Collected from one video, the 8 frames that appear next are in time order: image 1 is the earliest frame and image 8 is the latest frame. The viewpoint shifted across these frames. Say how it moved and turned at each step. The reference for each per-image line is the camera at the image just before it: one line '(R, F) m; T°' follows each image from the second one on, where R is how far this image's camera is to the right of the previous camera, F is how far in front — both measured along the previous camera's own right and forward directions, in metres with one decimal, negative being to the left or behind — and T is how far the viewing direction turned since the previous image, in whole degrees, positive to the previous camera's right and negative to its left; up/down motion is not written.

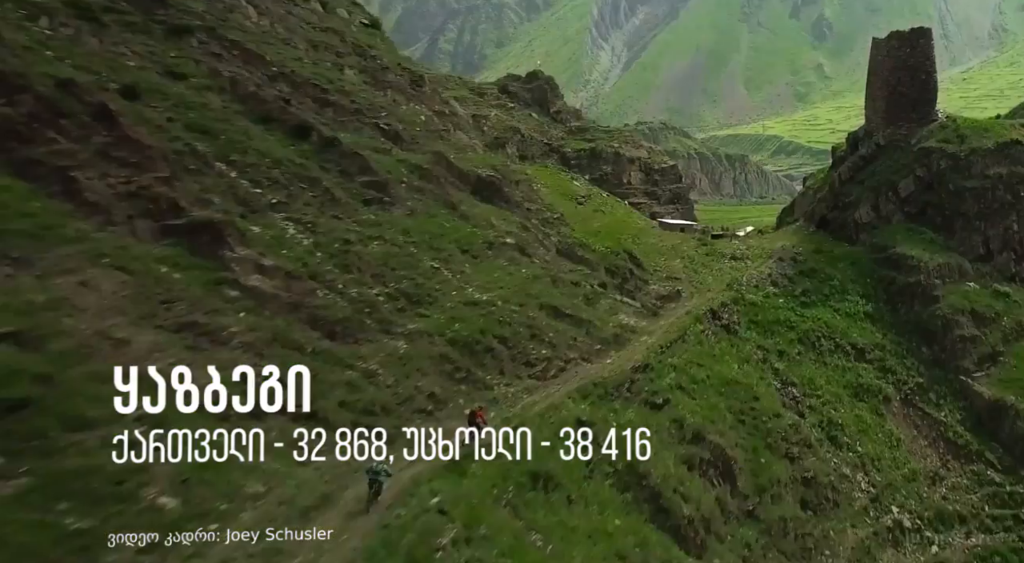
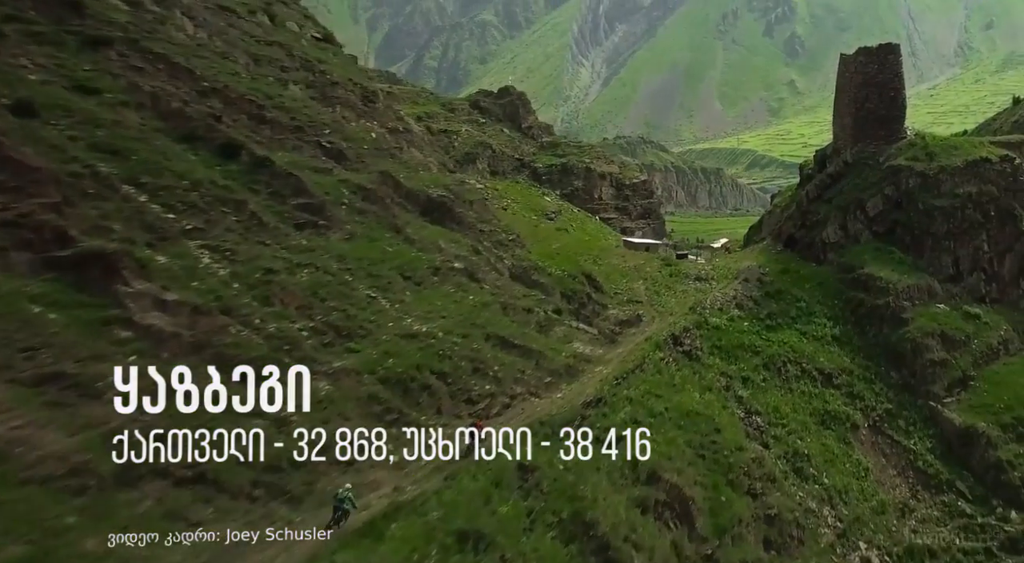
(+1.4, +1.6) m; +2°
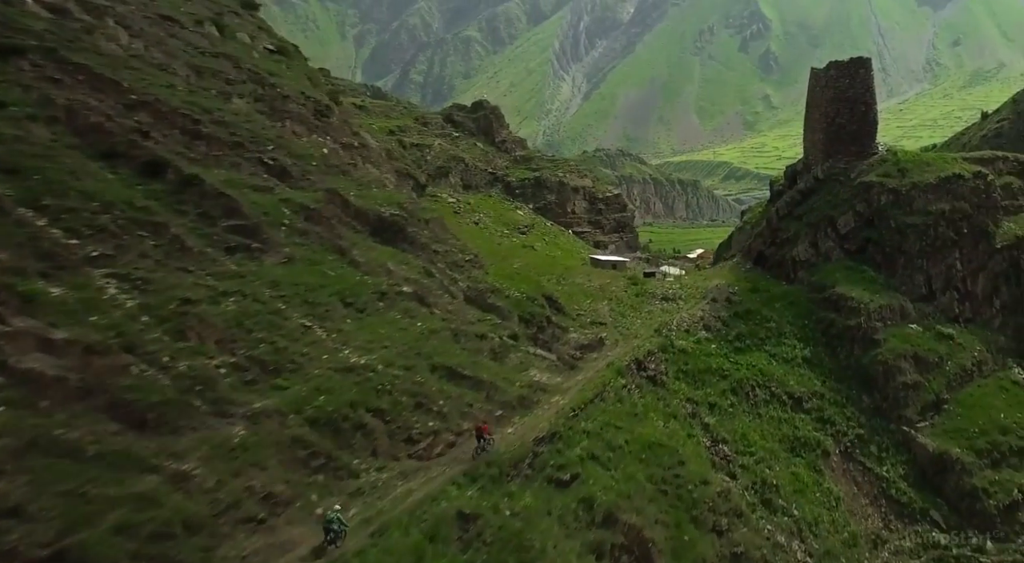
(+1.2, +1.6) m; +2°
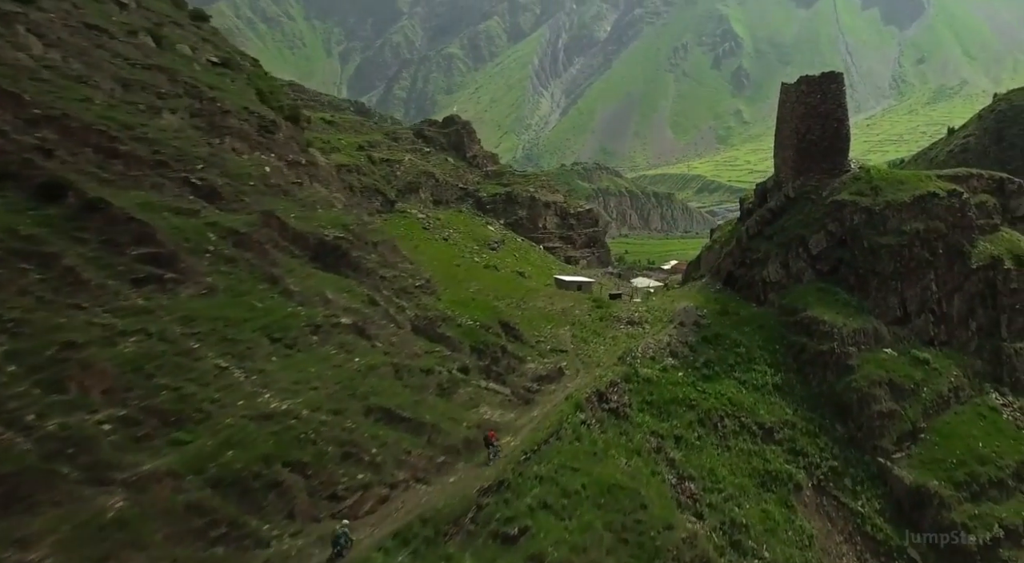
(+1.2, +2.1) m; +2°
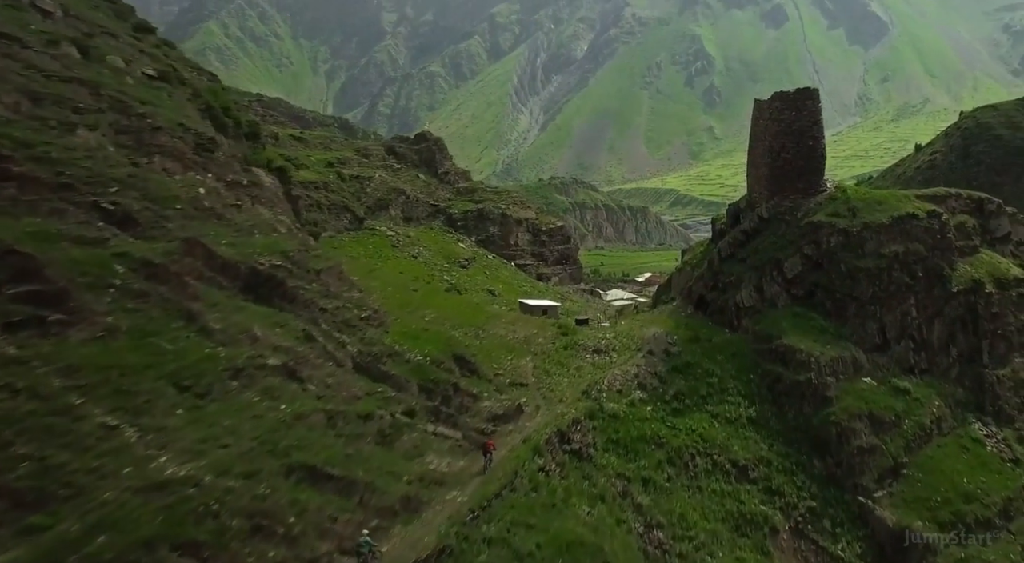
(+1.1, +2.4) m; +2°
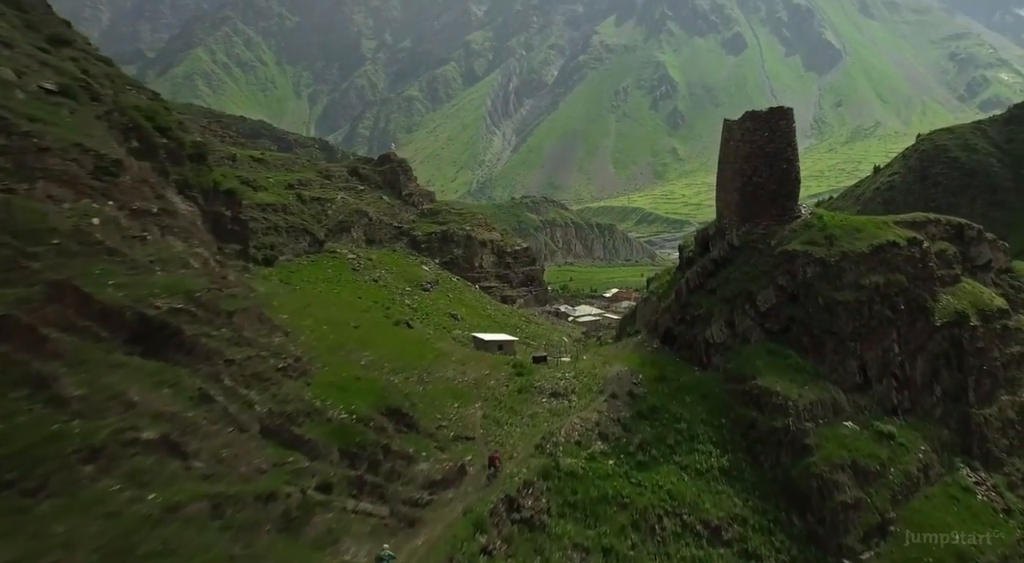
(+1.2, +3.6) m; +3°
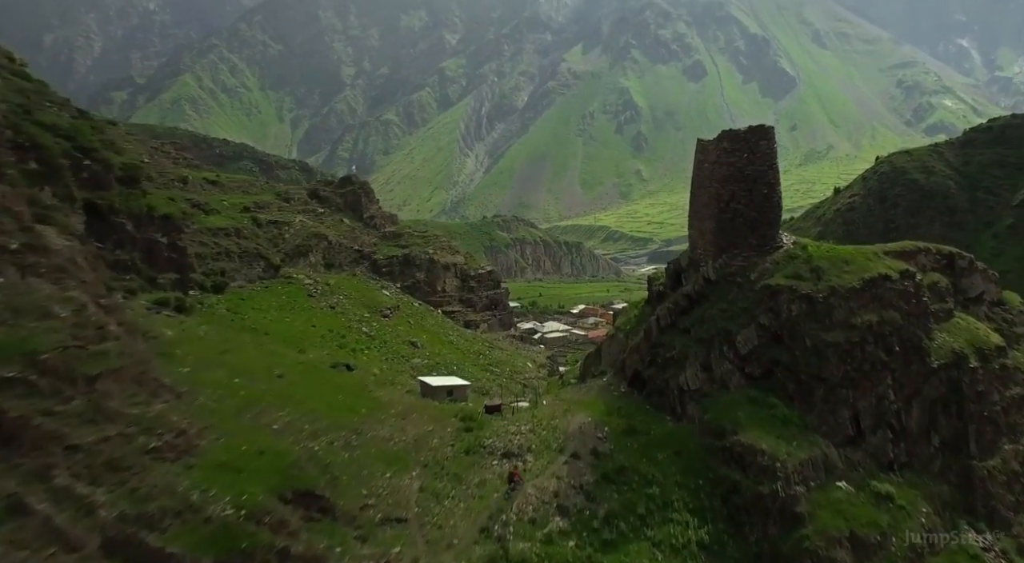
(+1.1, +4.6) m; +3°
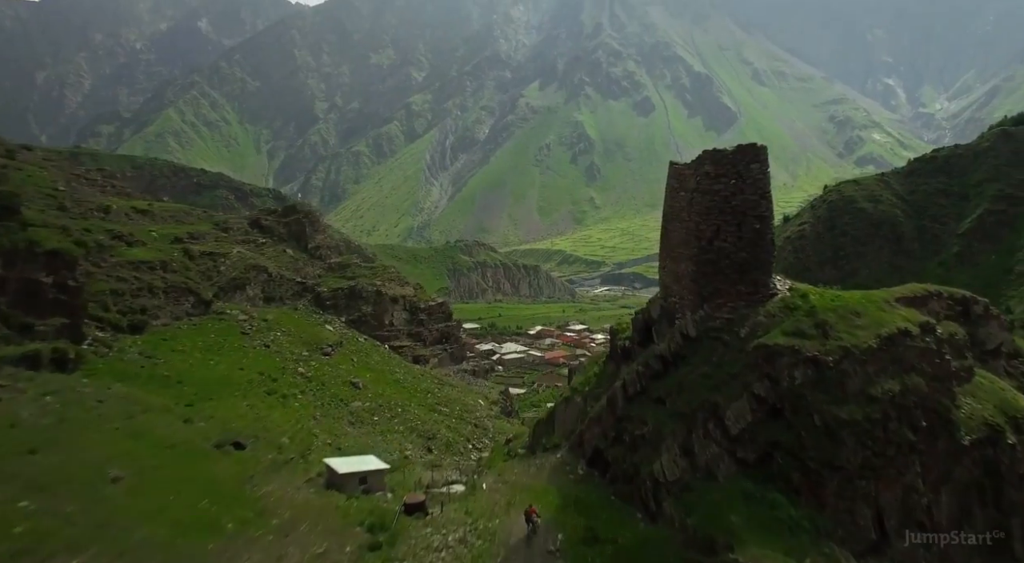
(+1.3, +7.7) m; +4°
